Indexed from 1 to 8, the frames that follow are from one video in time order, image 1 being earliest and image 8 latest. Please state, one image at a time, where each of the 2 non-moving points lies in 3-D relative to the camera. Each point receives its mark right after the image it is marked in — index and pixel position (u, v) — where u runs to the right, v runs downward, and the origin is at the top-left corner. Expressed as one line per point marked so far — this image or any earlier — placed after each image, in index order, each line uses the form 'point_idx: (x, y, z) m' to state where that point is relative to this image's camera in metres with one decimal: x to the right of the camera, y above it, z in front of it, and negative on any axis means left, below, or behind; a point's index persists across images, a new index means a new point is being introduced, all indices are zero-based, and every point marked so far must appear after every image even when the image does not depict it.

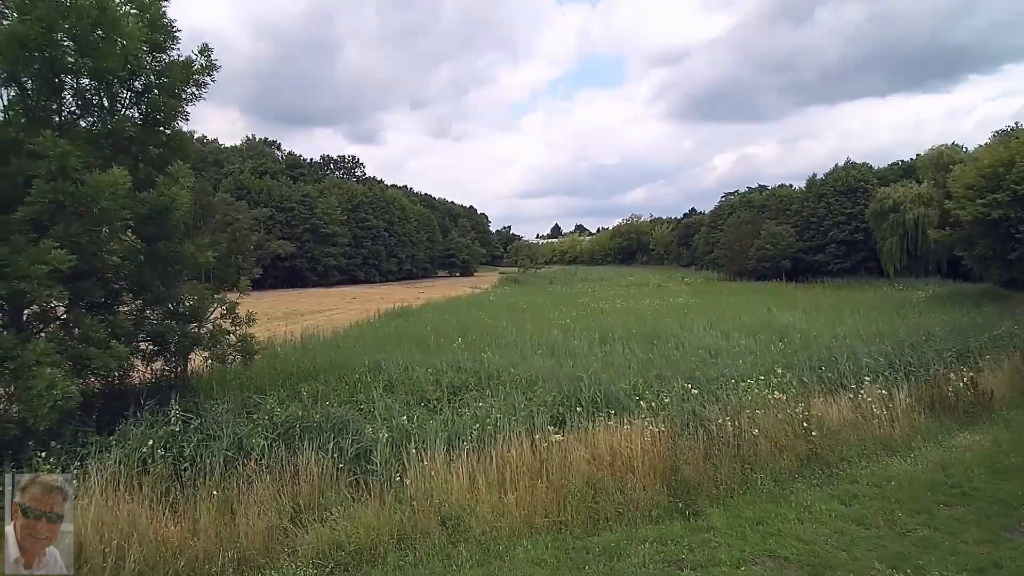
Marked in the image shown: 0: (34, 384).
0: (-5.9, -1.2, +4.9) m
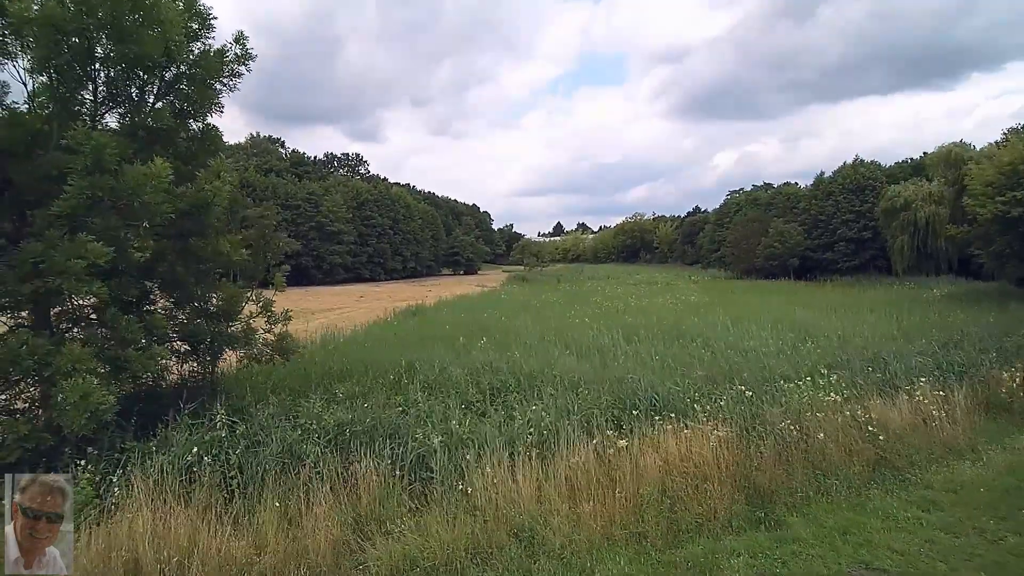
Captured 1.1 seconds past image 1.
0: (-5.1, -1.2, +4.6) m
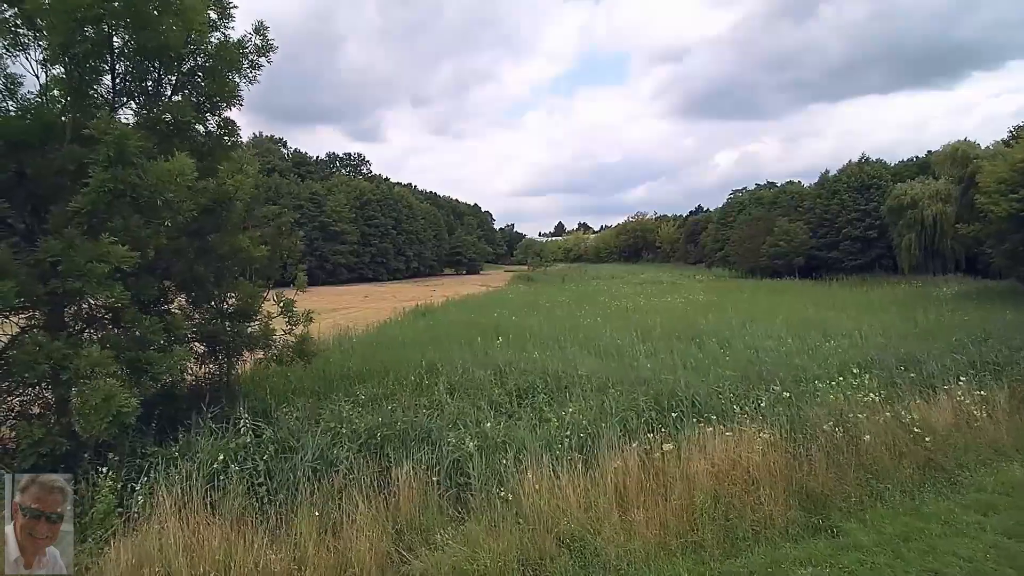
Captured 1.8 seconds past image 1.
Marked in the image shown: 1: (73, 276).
0: (-4.6, -1.2, +4.4) m
1: (-5.0, +0.1, +4.5) m
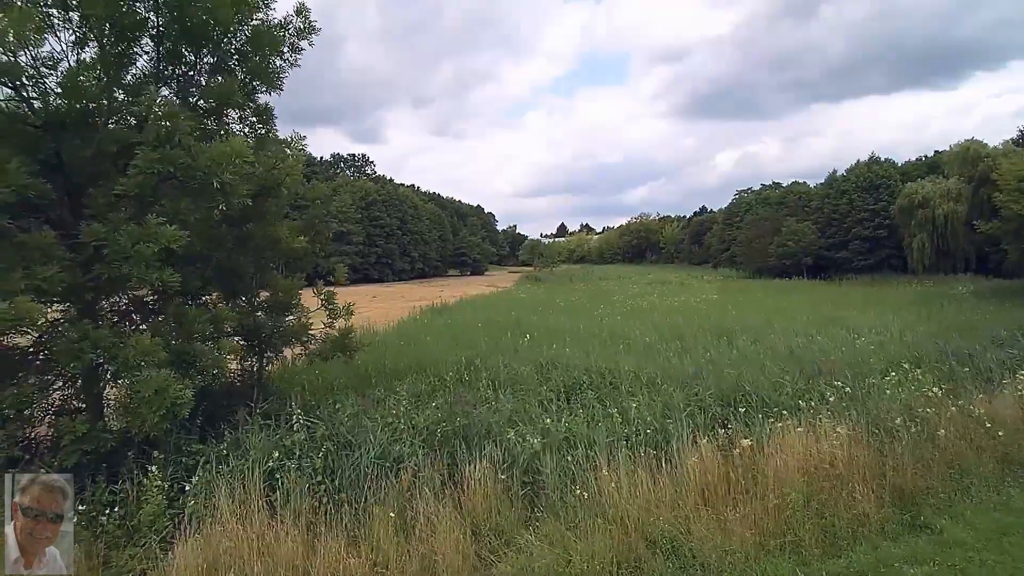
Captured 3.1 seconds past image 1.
0: (-3.8, -1.0, +4.1) m
1: (-4.2, +0.3, +4.2) m
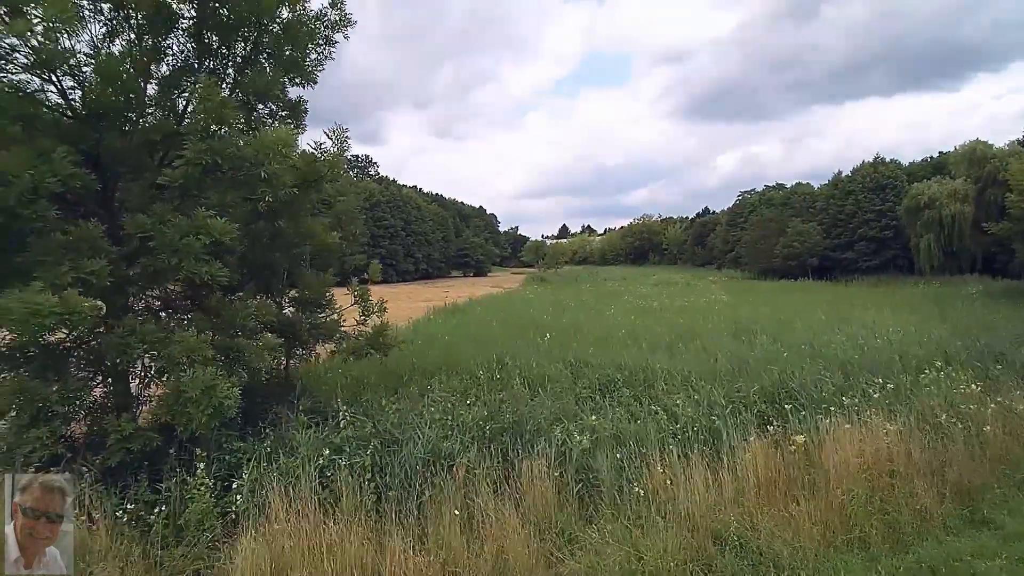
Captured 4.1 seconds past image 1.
0: (-3.2, -0.9, +4.0) m
1: (-3.6, +0.4, +4.2) m
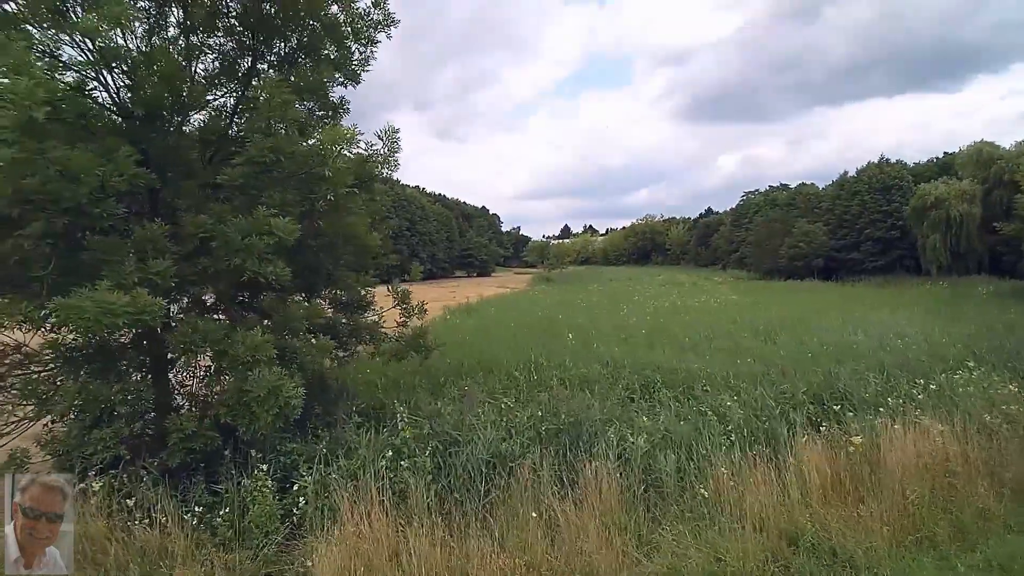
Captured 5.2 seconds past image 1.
0: (-2.5, -0.9, +4.0) m
1: (-2.9, +0.4, +4.1) m
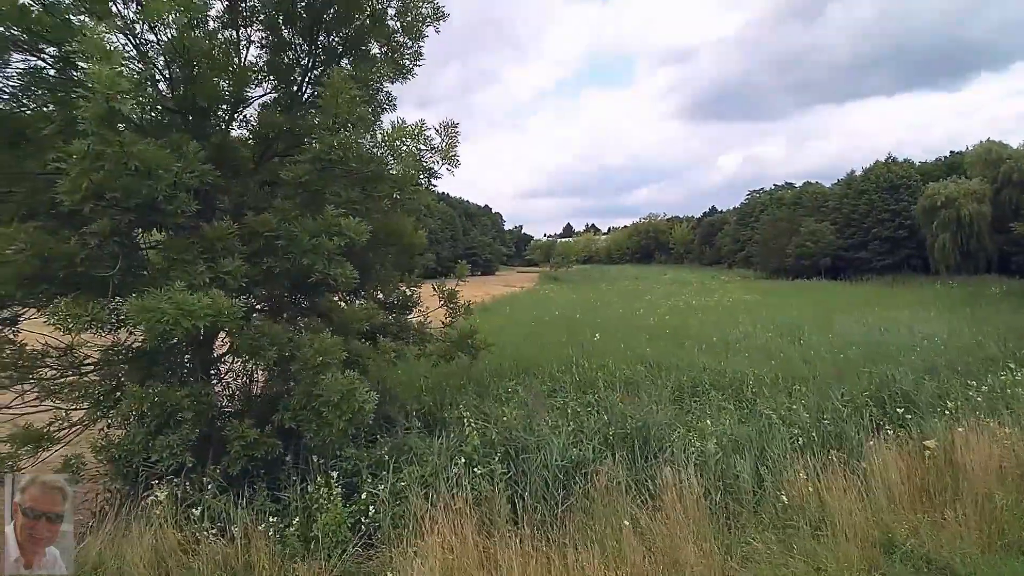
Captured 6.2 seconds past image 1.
0: (-1.7, -1.0, +3.9) m
1: (-2.2, +0.3, +4.0) m
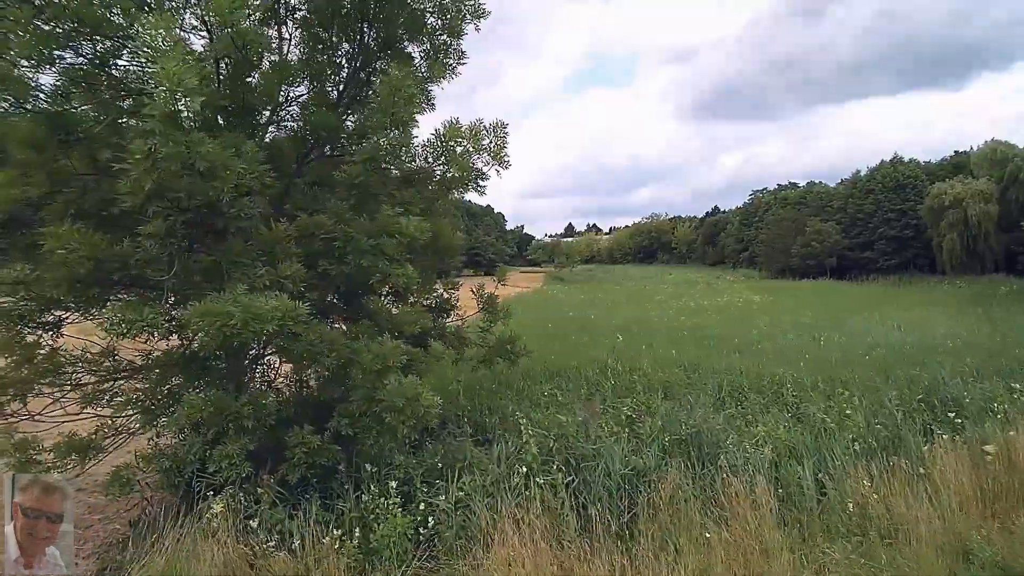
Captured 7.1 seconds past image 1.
0: (-1.1, -1.0, +3.8) m
1: (-1.5, +0.3, +3.9) m
